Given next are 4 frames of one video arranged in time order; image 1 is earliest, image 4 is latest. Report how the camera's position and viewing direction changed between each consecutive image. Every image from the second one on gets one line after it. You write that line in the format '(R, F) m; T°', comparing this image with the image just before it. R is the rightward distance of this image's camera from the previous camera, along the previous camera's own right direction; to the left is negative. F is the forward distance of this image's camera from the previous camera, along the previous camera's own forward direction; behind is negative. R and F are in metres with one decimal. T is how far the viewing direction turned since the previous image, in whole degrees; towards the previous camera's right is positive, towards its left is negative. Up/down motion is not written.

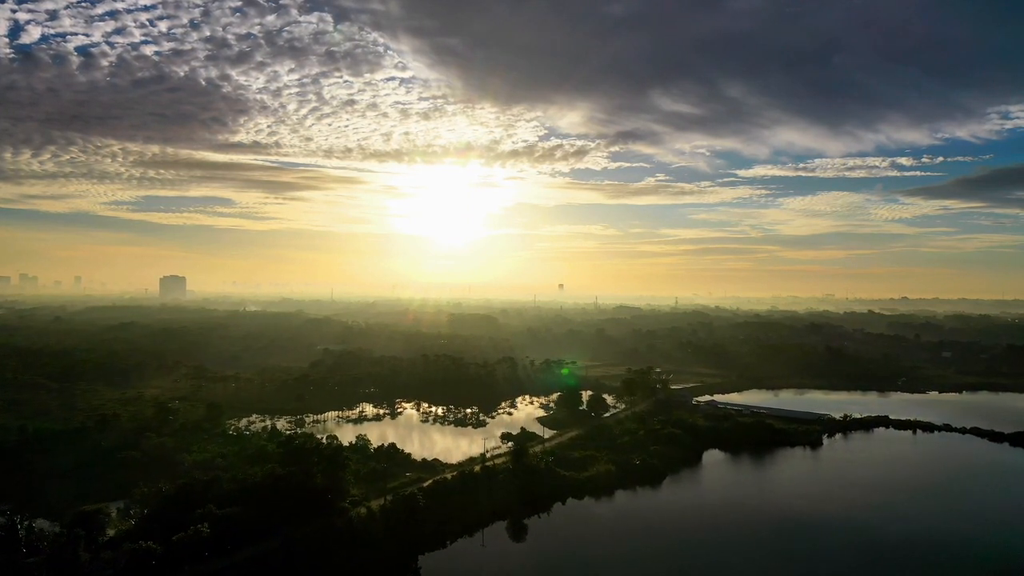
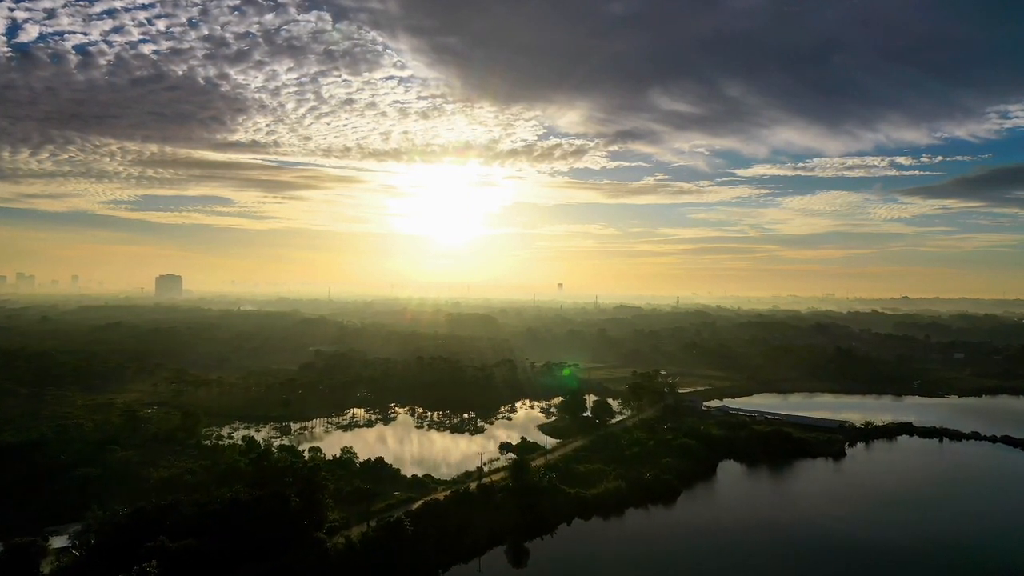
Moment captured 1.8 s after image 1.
(0.0, +1.0) m; 0°
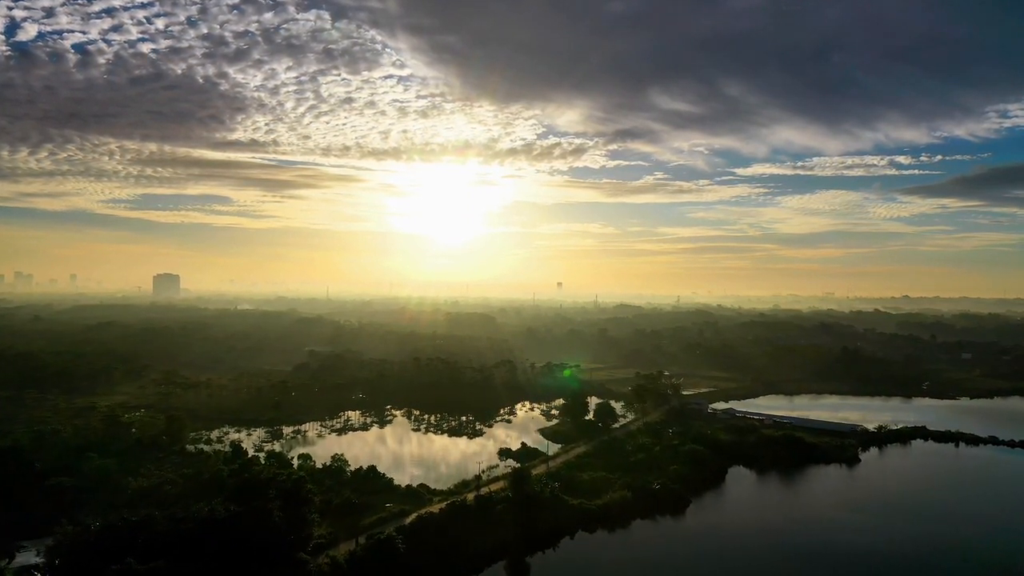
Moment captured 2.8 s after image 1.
(0.0, +0.5) m; 0°
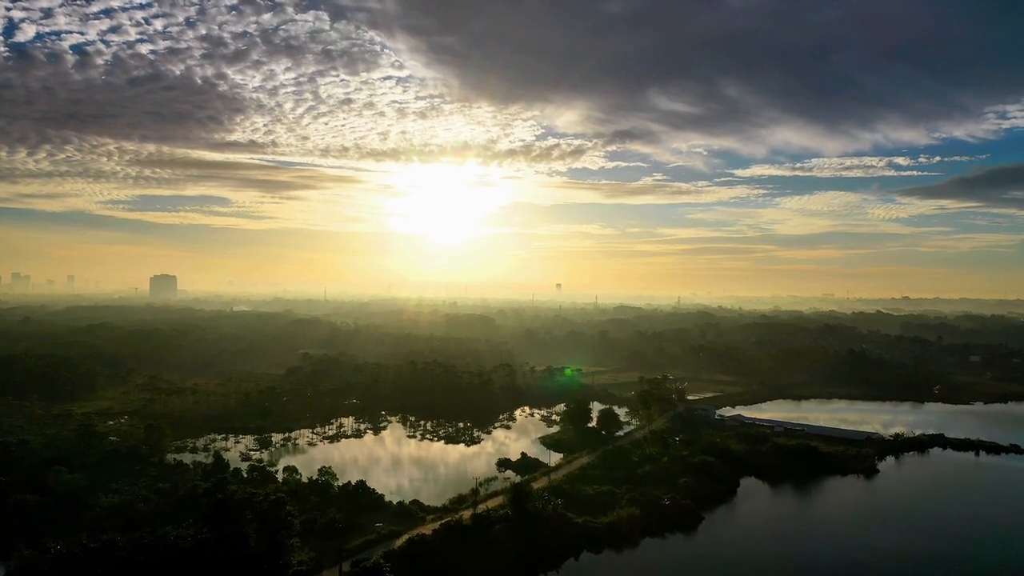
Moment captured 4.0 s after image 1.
(0.0, +0.6) m; 0°
